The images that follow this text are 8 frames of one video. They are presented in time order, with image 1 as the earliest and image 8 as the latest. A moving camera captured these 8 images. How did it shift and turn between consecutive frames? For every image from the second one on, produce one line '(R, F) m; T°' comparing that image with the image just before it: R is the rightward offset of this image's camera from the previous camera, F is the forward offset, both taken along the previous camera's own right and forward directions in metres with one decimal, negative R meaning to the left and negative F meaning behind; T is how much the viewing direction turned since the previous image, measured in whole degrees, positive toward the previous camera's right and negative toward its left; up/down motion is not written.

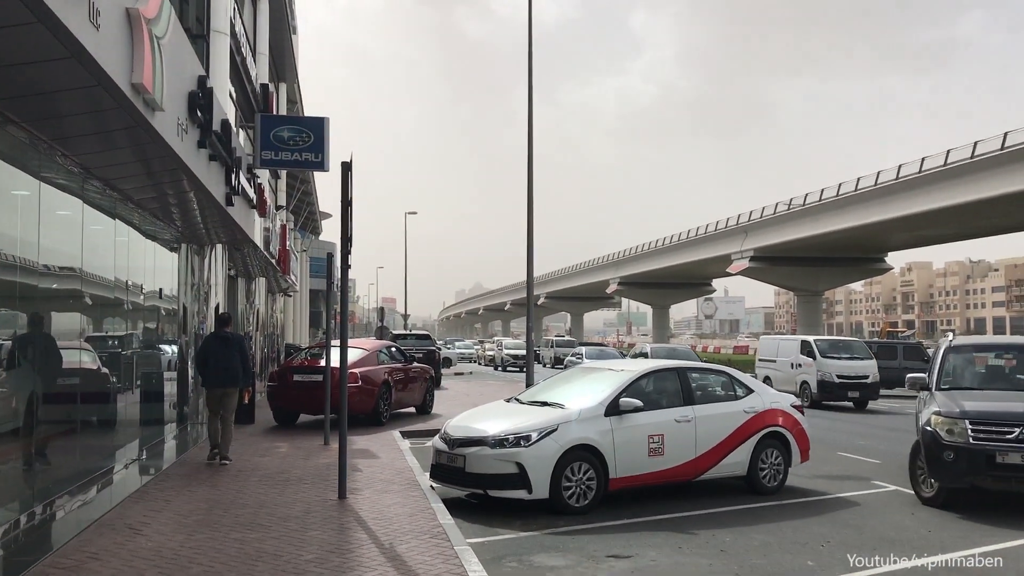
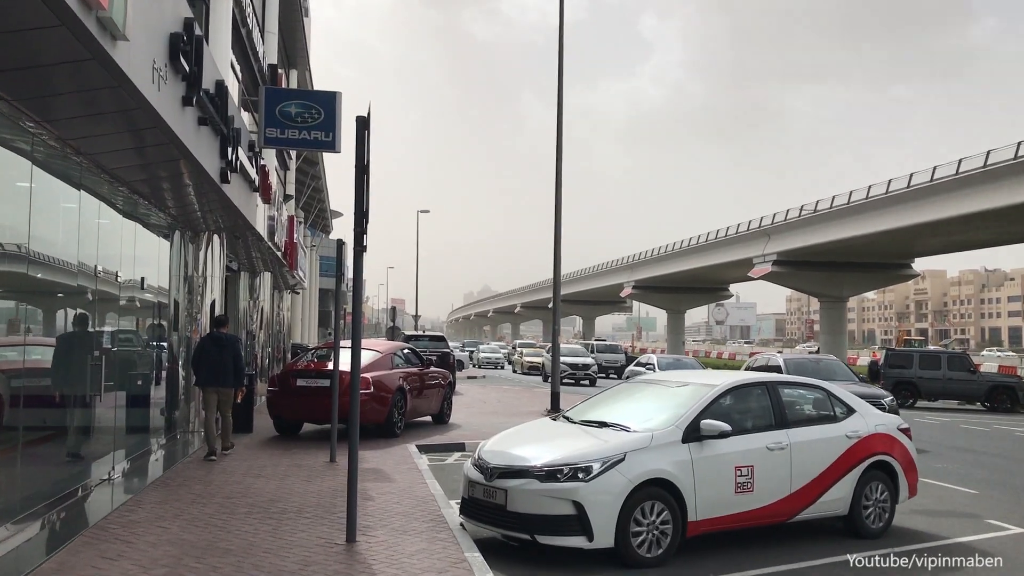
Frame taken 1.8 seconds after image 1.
(-0.3, +1.6) m; -1°
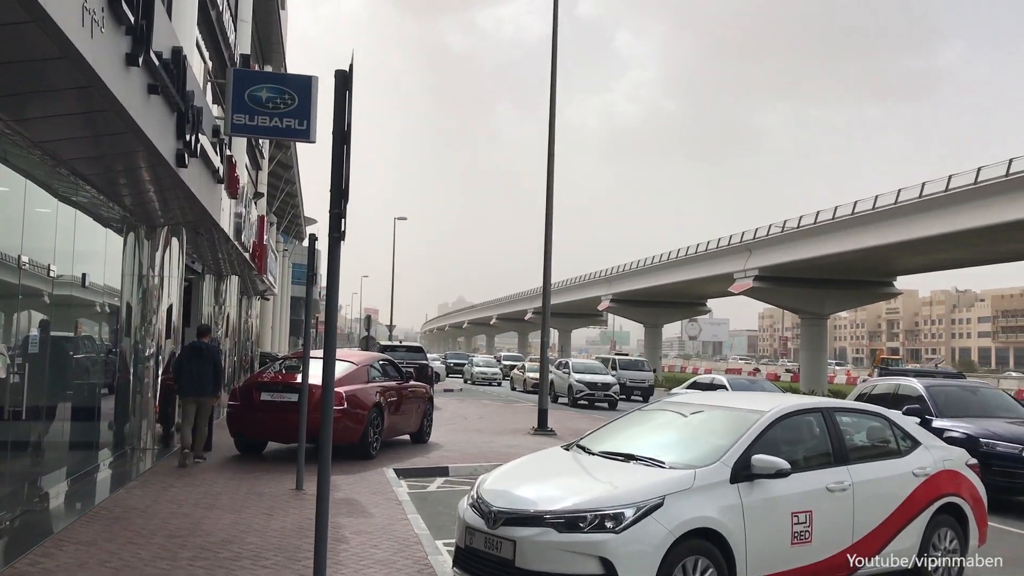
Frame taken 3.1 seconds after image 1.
(-0.2, +1.2) m; +2°
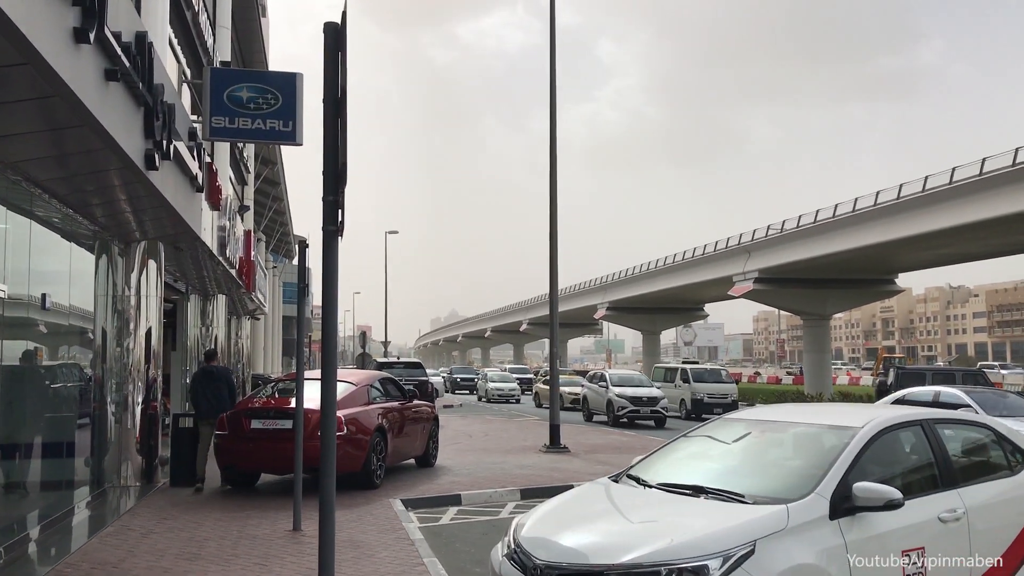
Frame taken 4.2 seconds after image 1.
(-0.2, +1.0) m; +1°
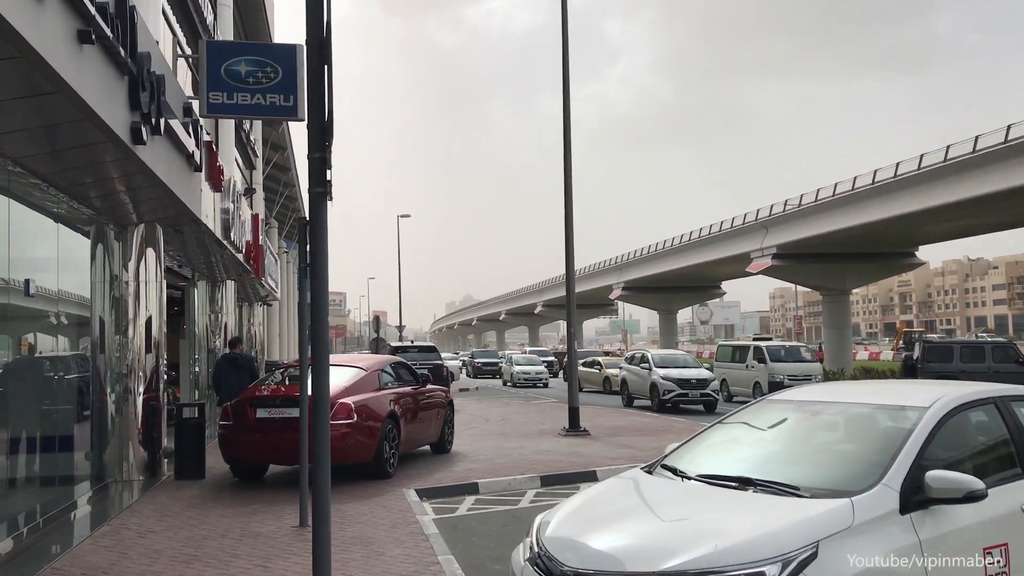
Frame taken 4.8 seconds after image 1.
(0.0, +0.5) m; -1°
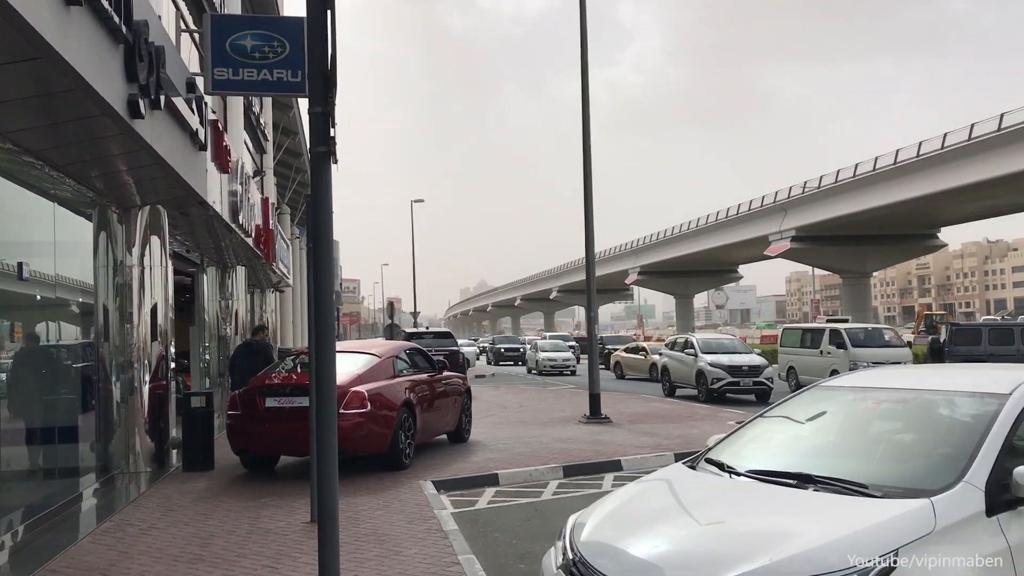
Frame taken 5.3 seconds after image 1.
(0.0, +0.4) m; -1°
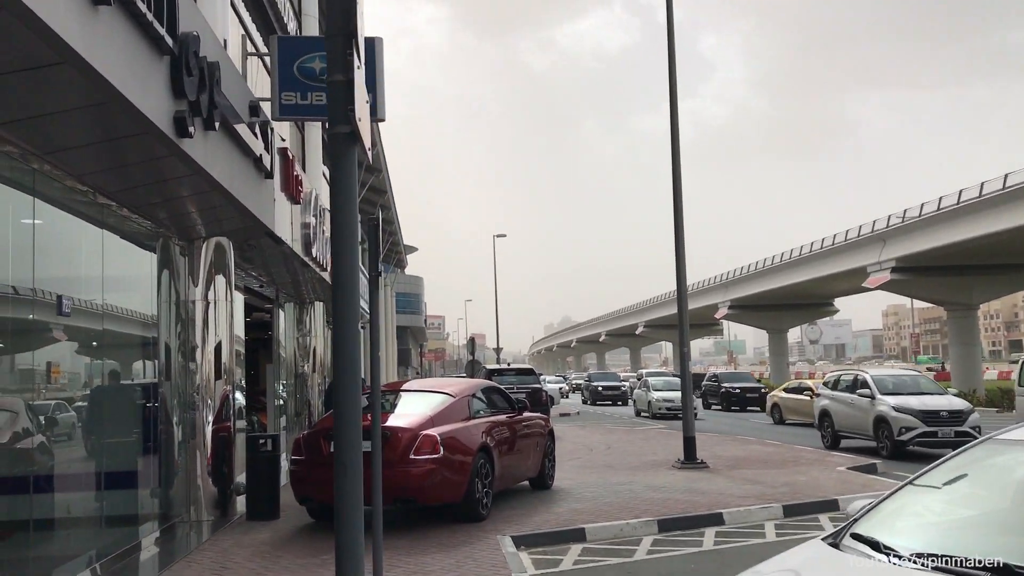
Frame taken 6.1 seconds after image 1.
(0.0, +0.8) m; -5°
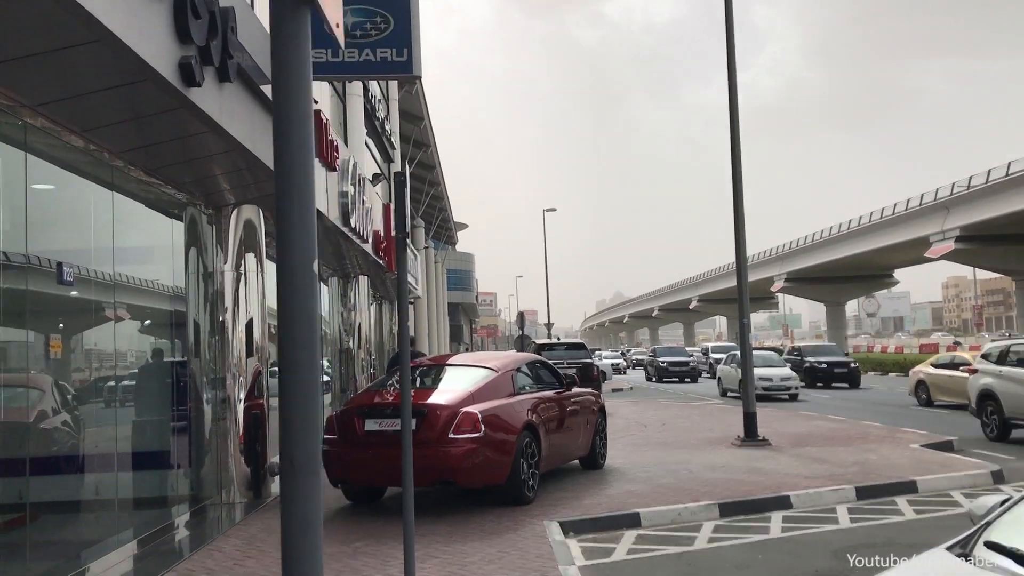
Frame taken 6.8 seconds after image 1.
(0.0, +0.6) m; -3°
